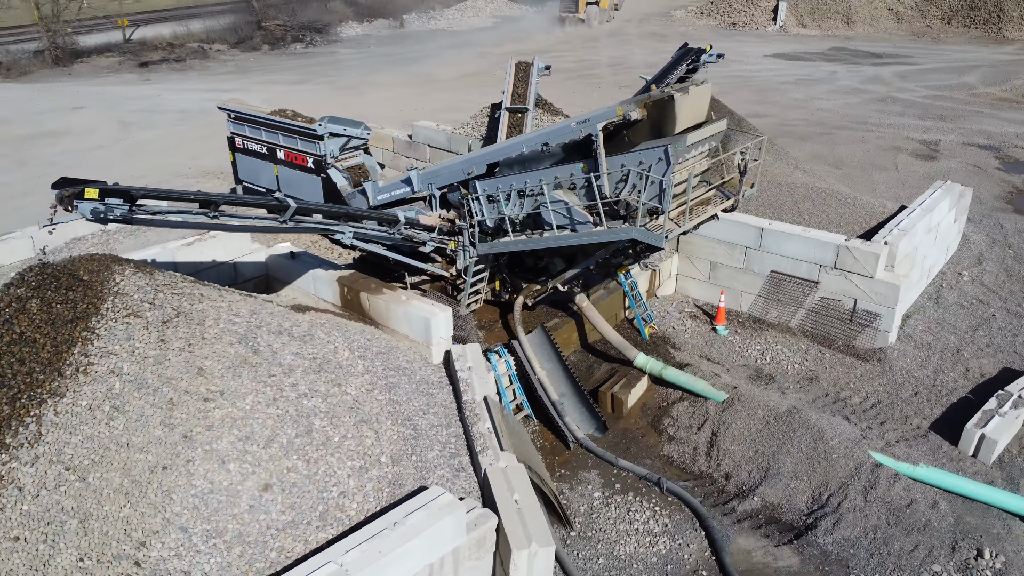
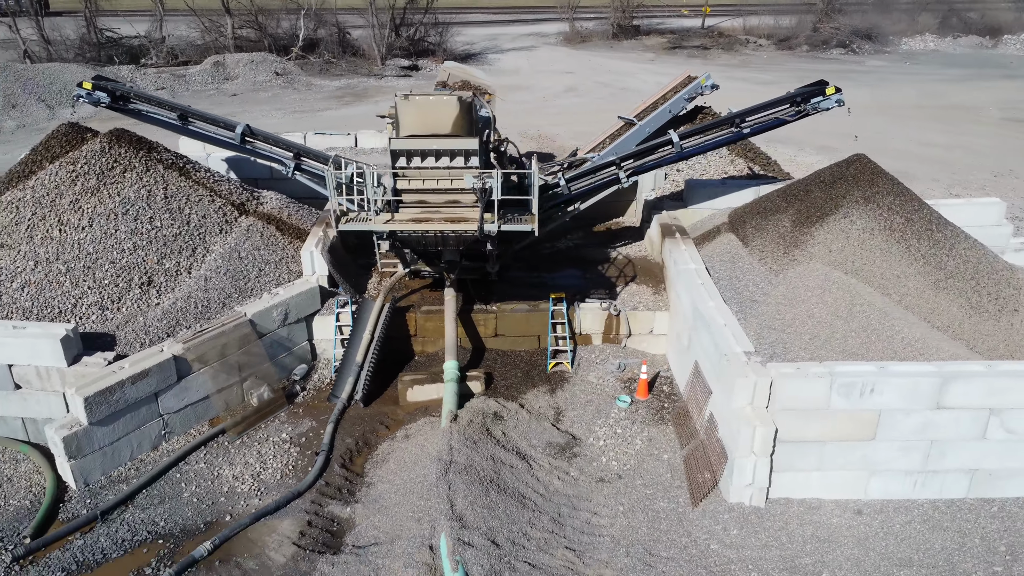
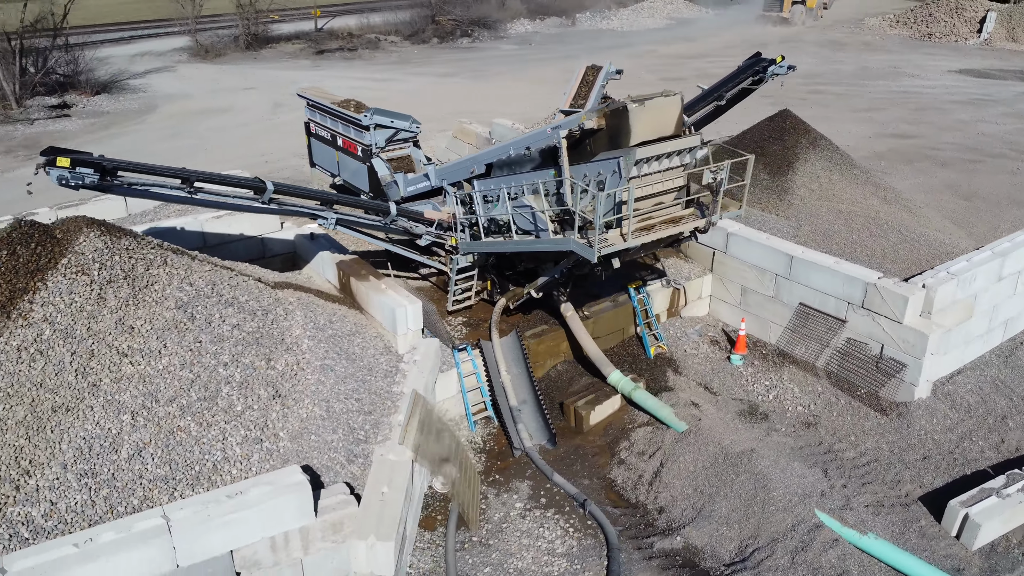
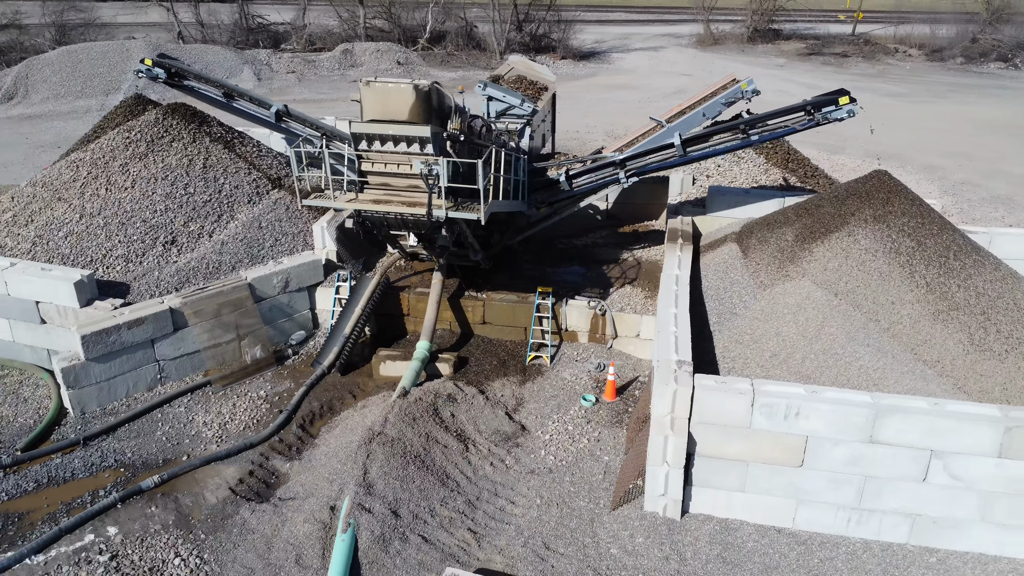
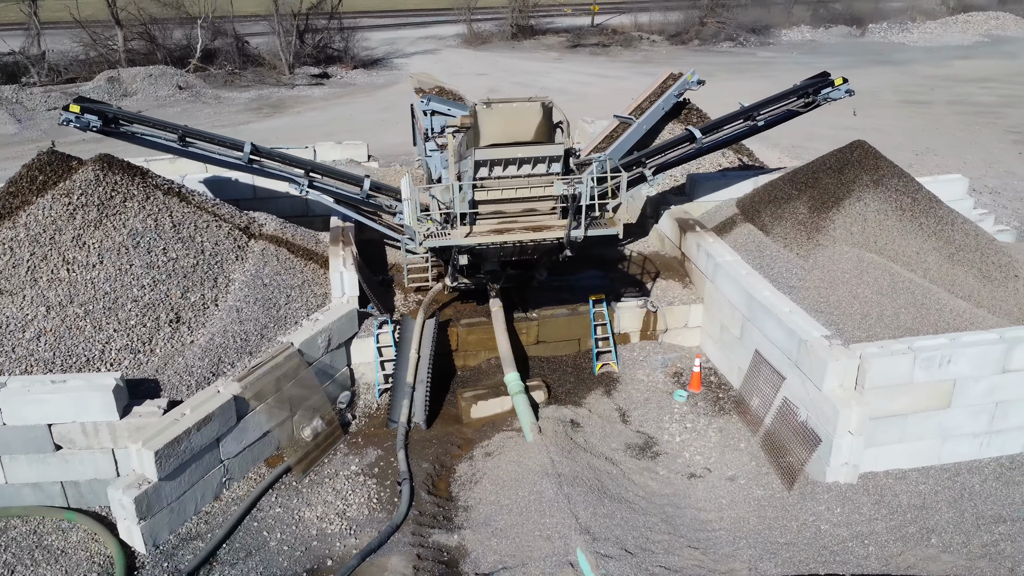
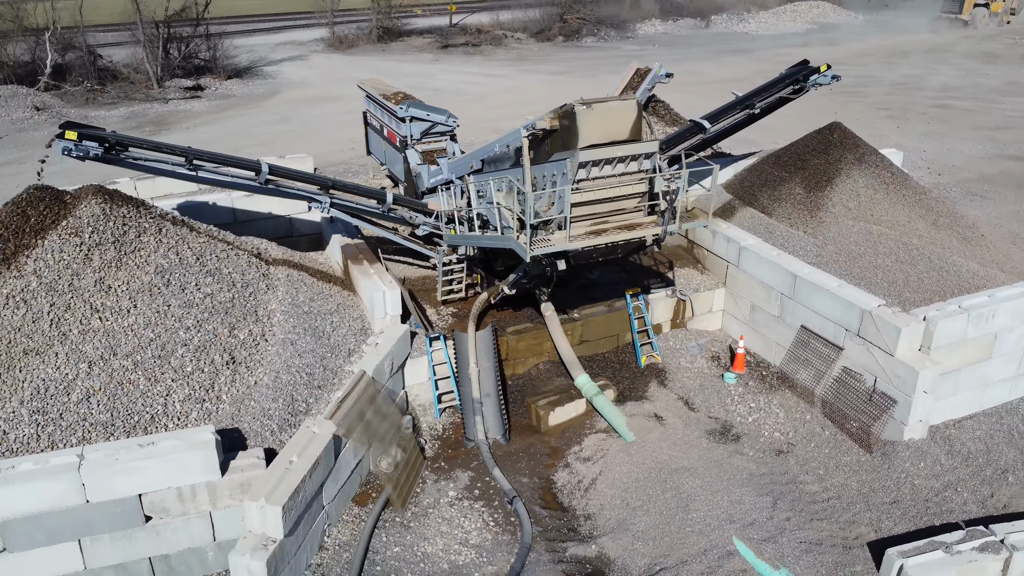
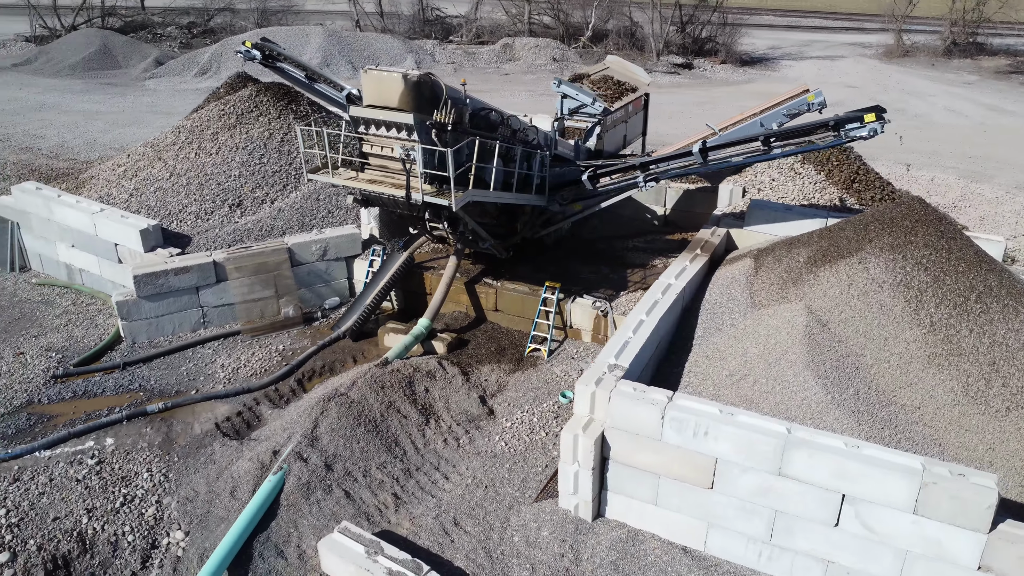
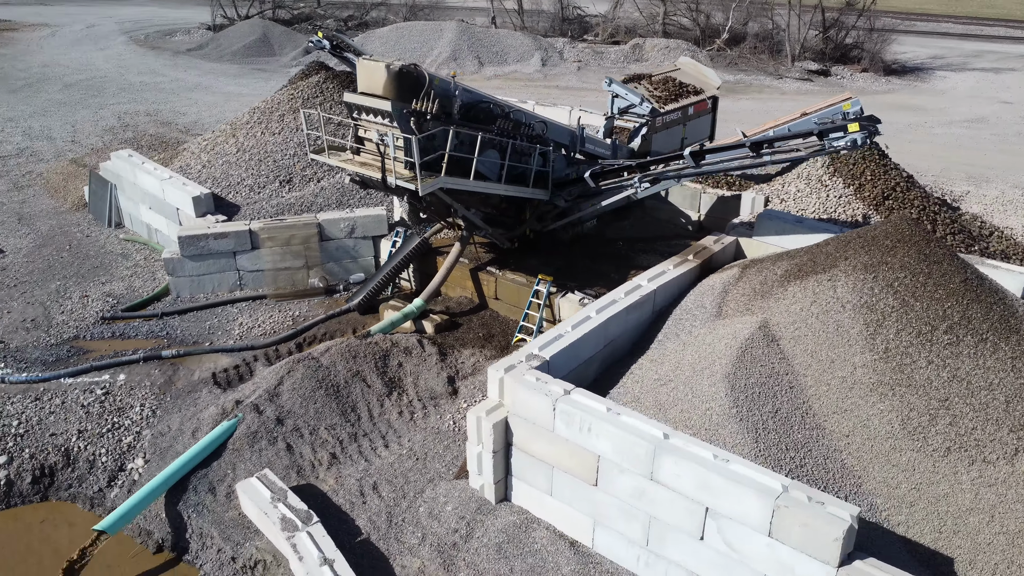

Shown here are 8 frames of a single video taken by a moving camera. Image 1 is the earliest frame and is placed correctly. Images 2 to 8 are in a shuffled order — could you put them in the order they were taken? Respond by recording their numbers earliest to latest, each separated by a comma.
3, 6, 5, 2, 4, 7, 8
